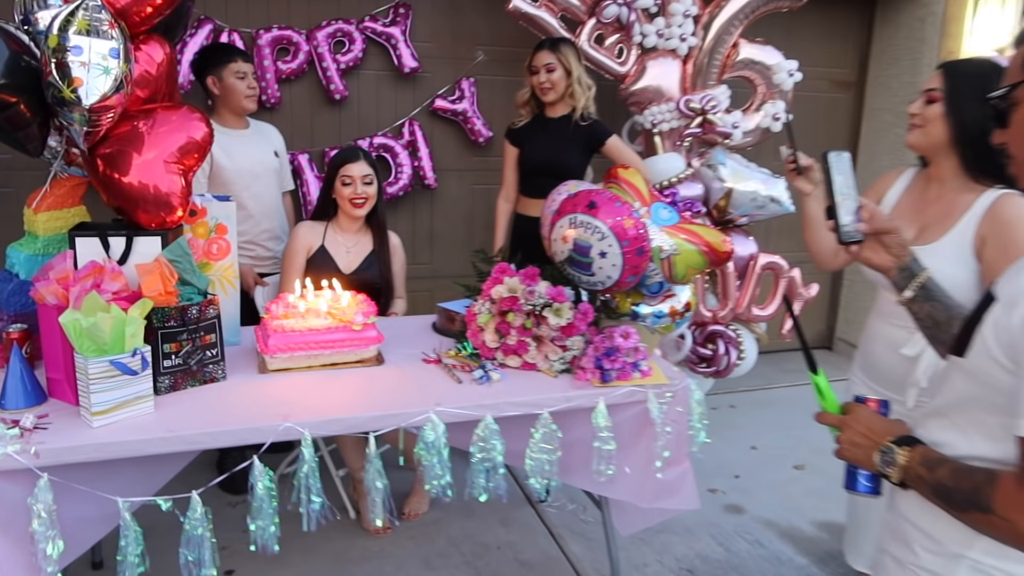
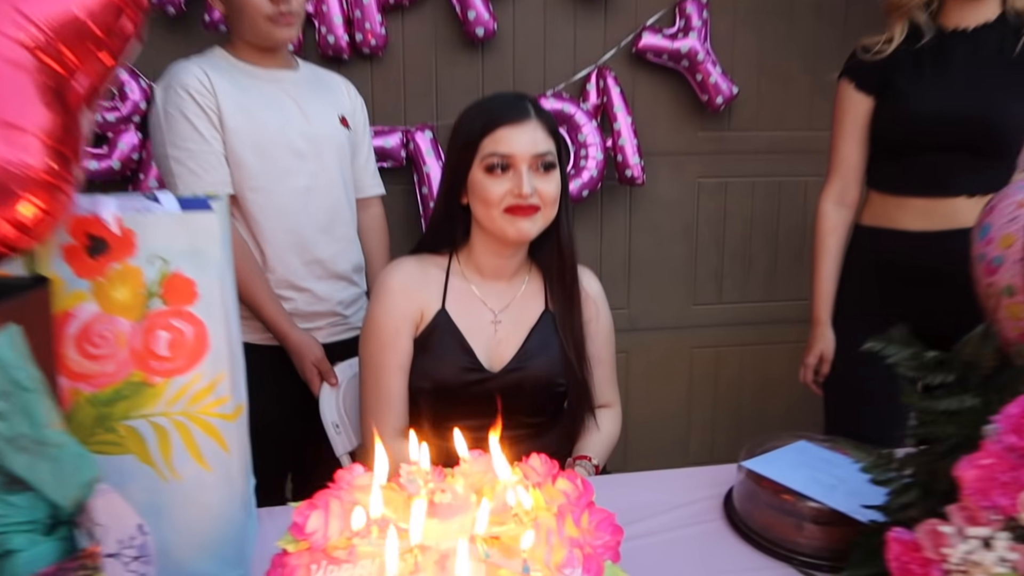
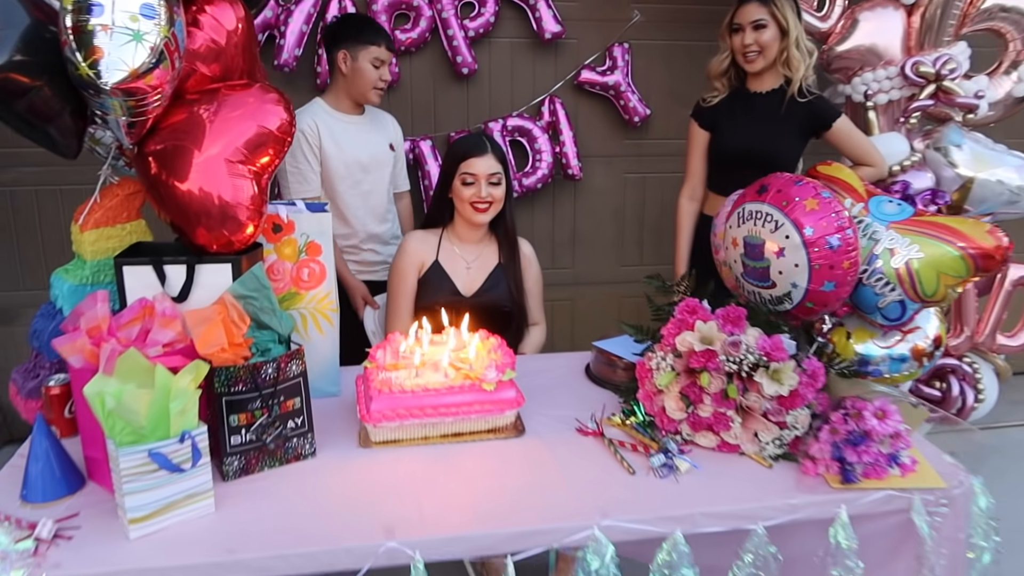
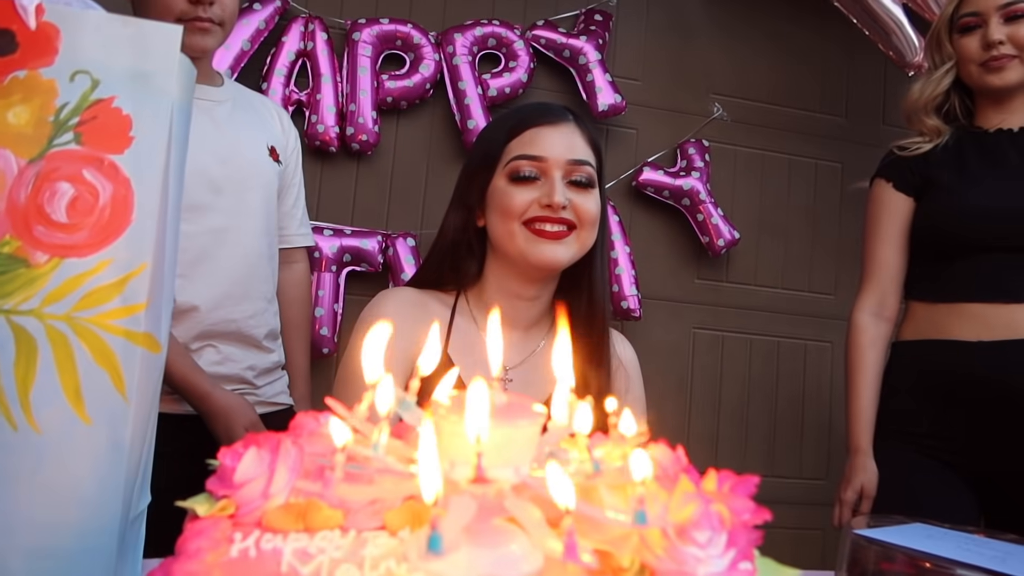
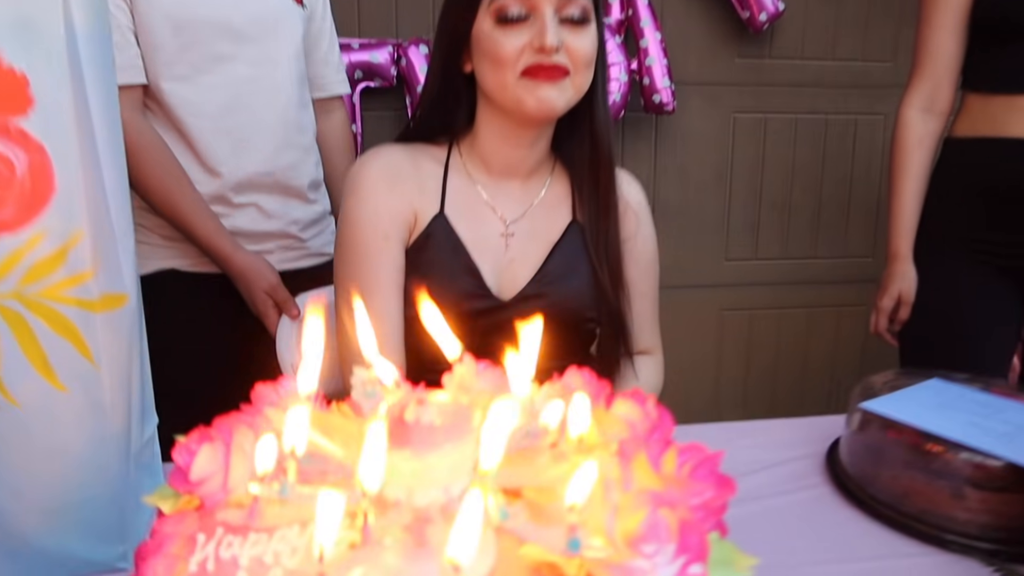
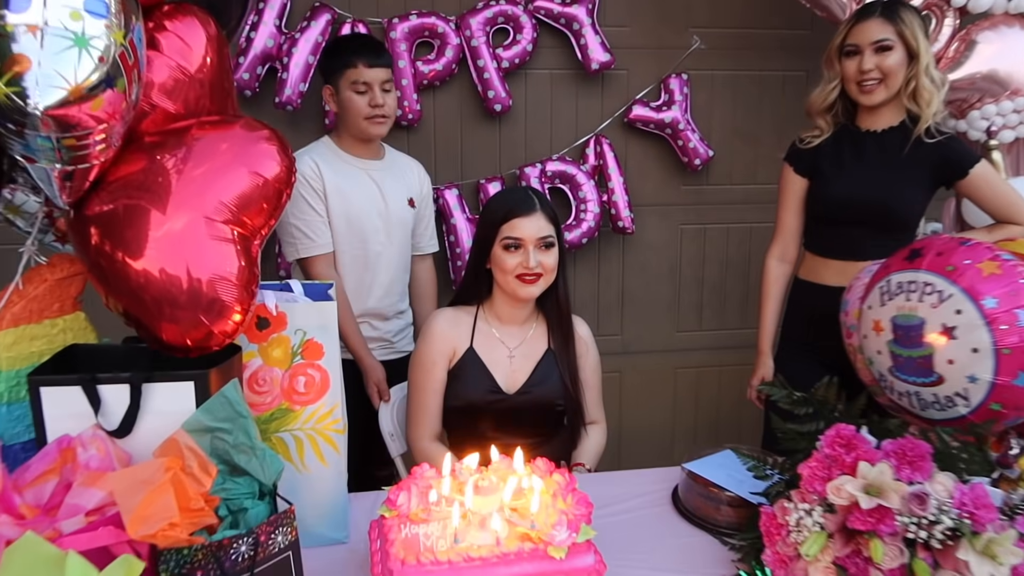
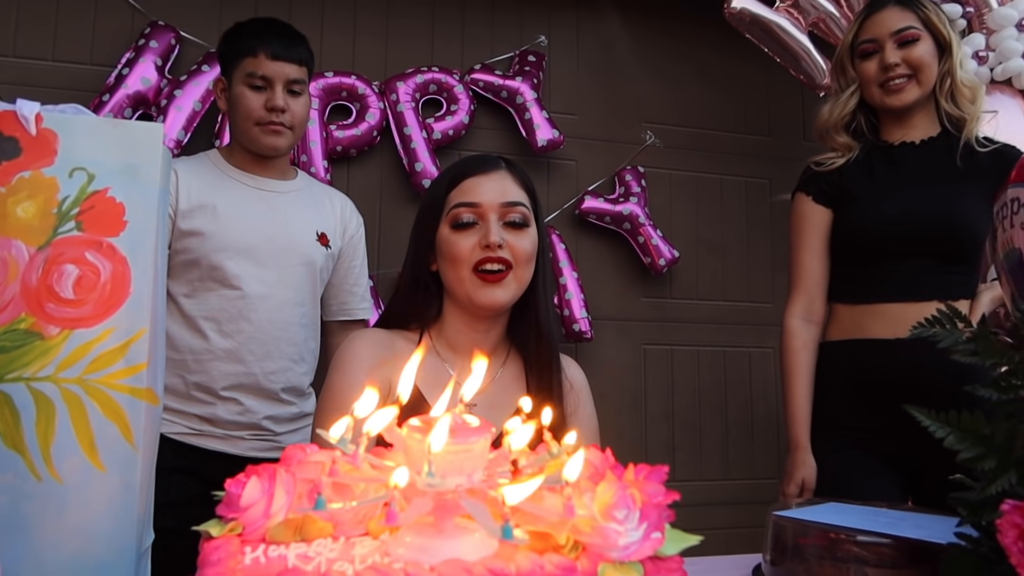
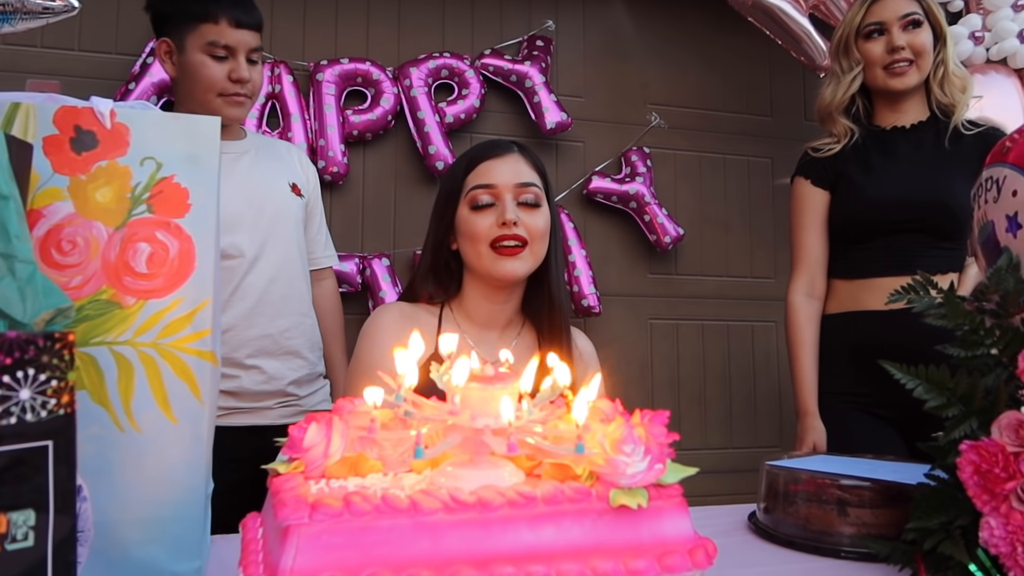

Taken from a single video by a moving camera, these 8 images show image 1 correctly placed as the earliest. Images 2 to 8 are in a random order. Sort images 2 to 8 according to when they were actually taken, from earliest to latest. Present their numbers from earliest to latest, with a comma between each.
3, 6, 2, 5, 4, 7, 8
